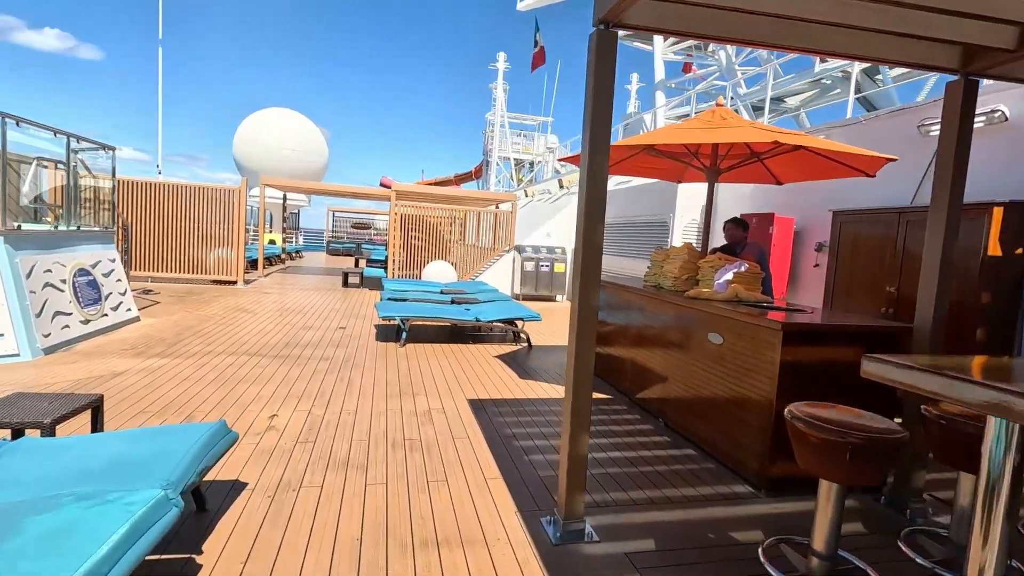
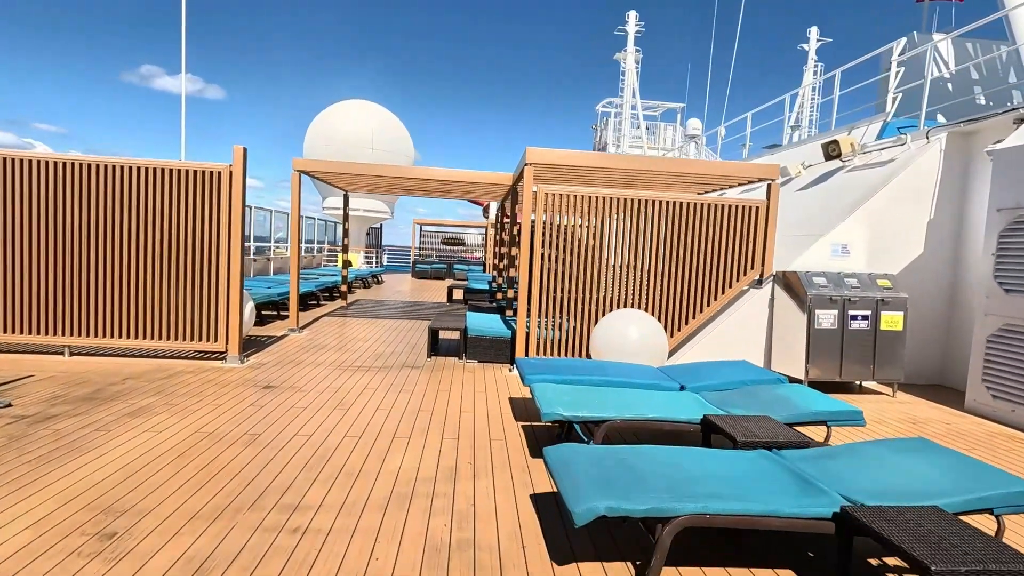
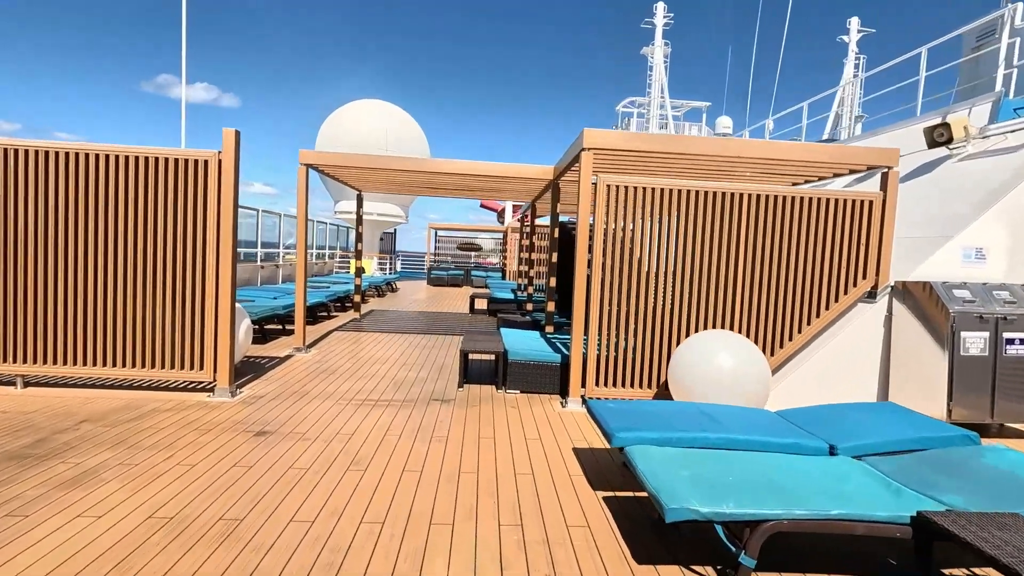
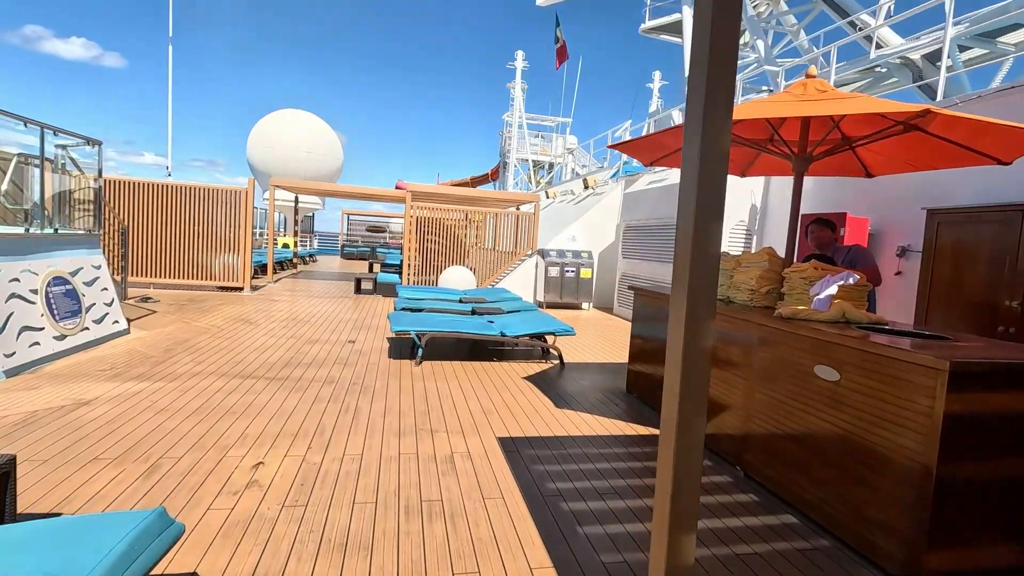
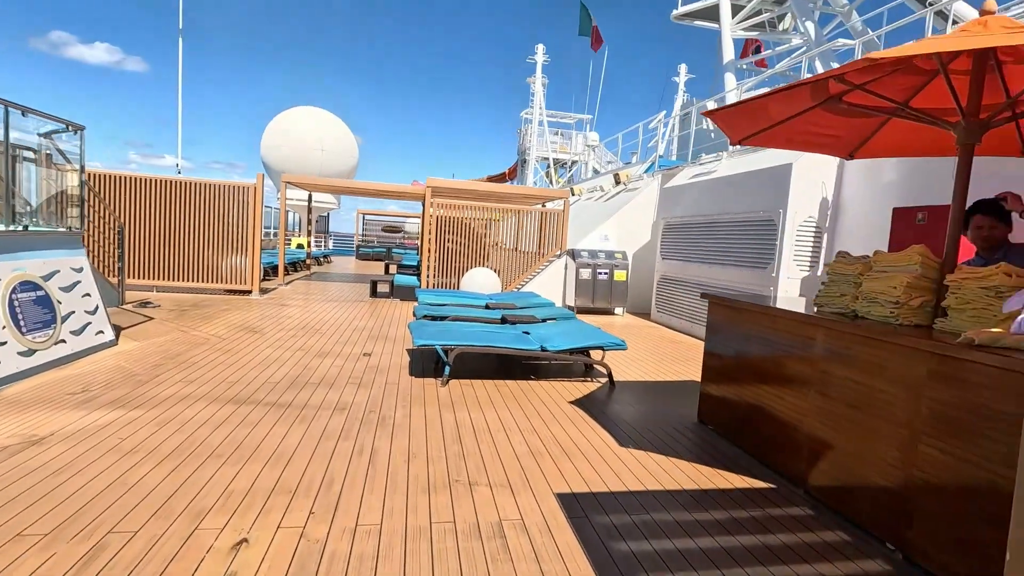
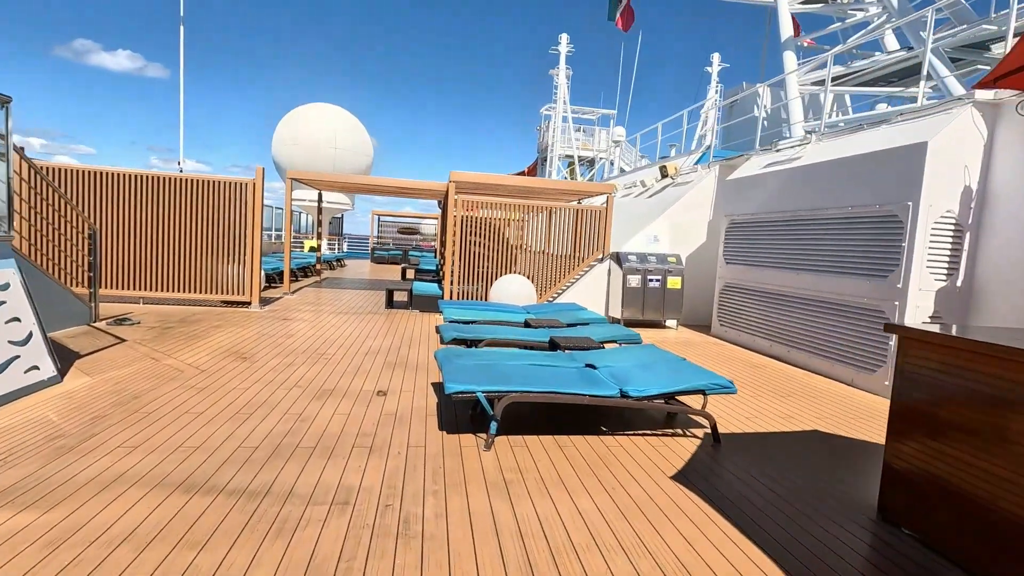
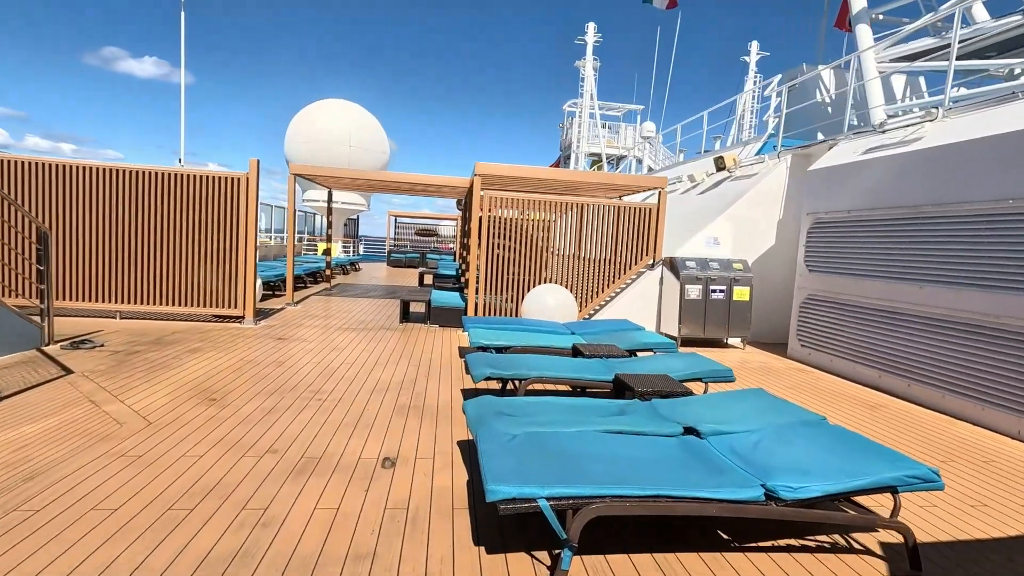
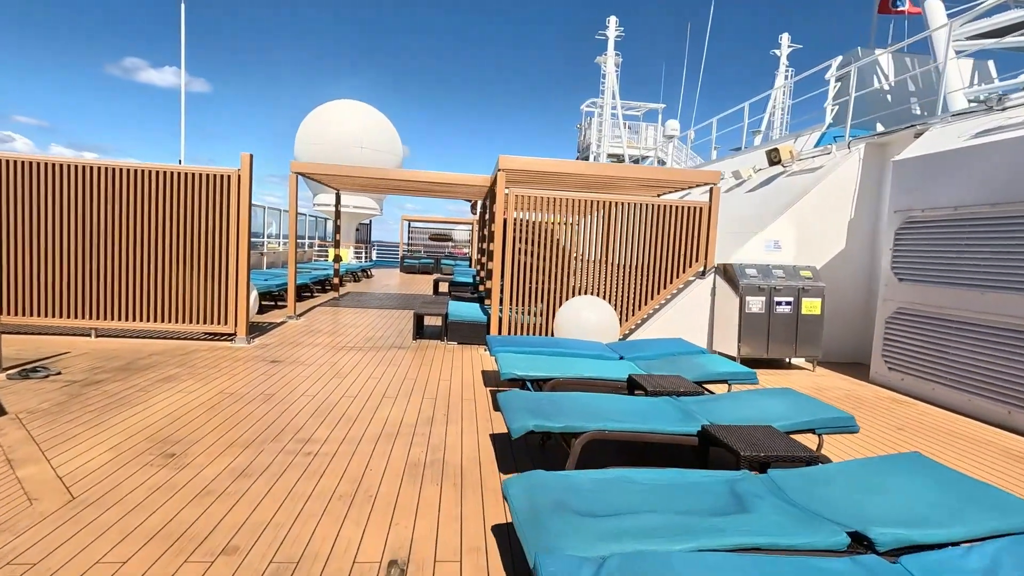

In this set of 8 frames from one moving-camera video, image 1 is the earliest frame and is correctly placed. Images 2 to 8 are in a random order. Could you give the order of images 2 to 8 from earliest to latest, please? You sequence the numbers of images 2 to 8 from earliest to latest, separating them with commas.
4, 5, 6, 7, 8, 2, 3
